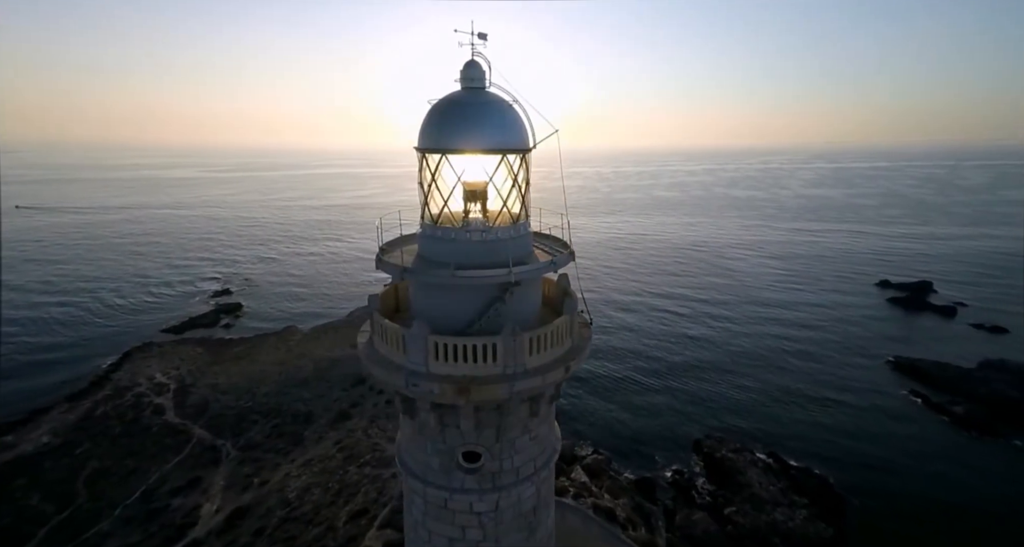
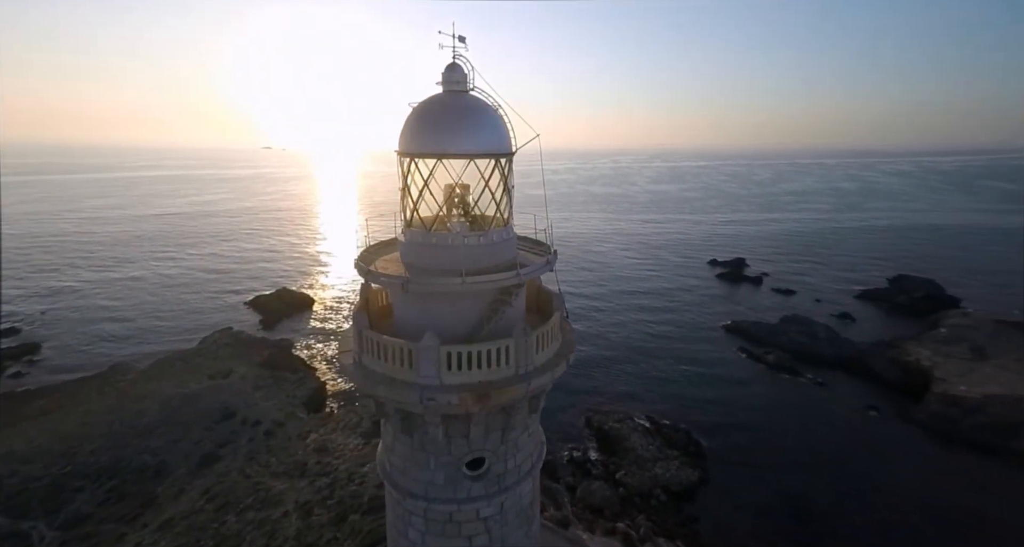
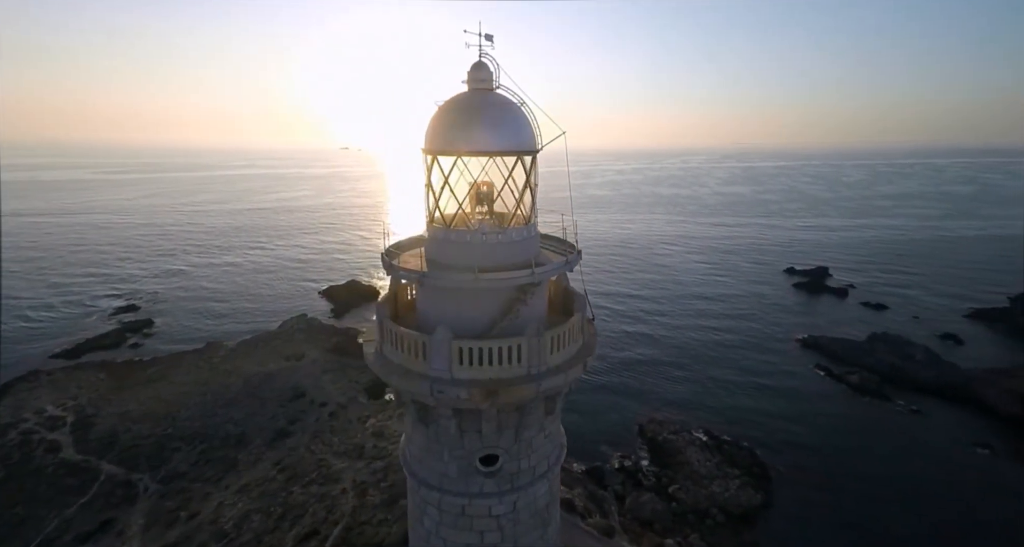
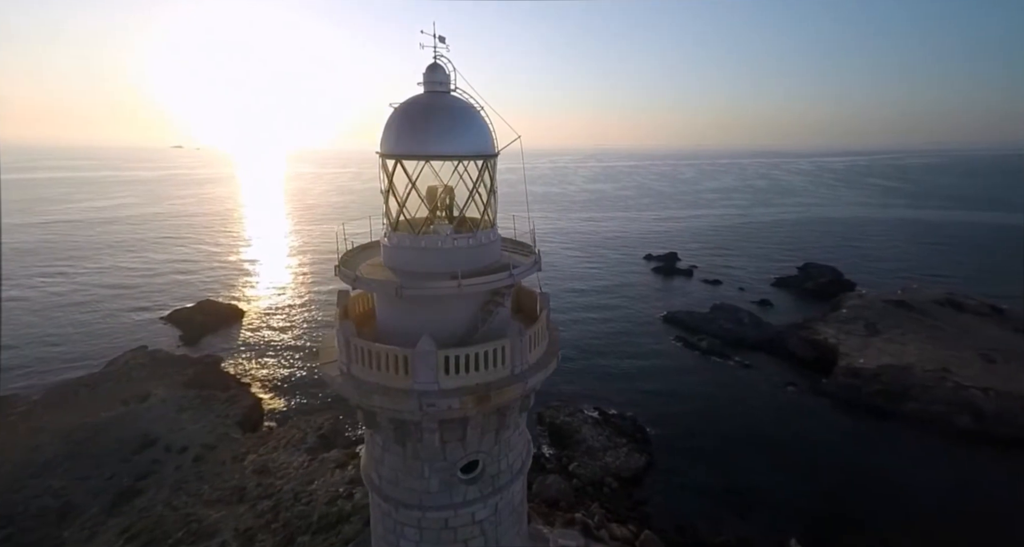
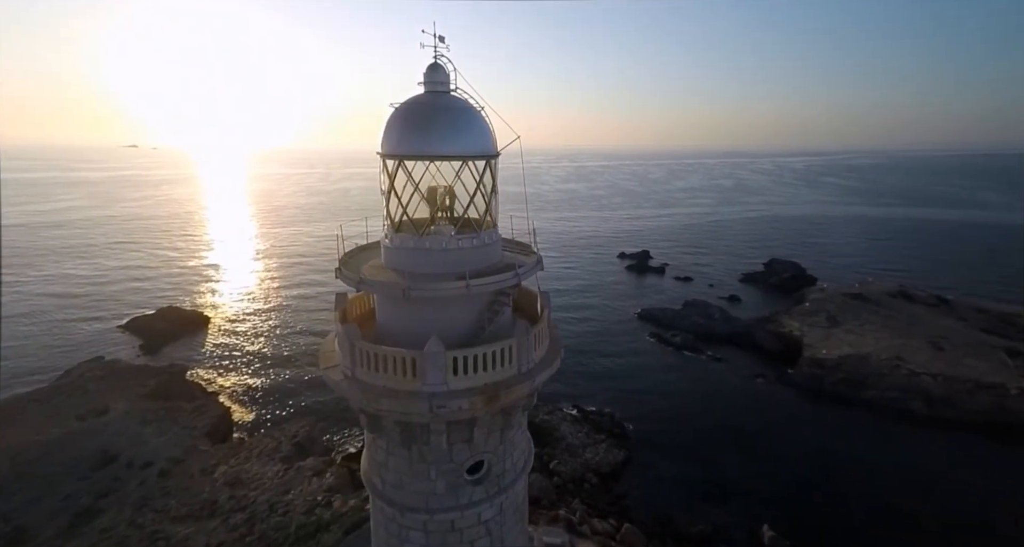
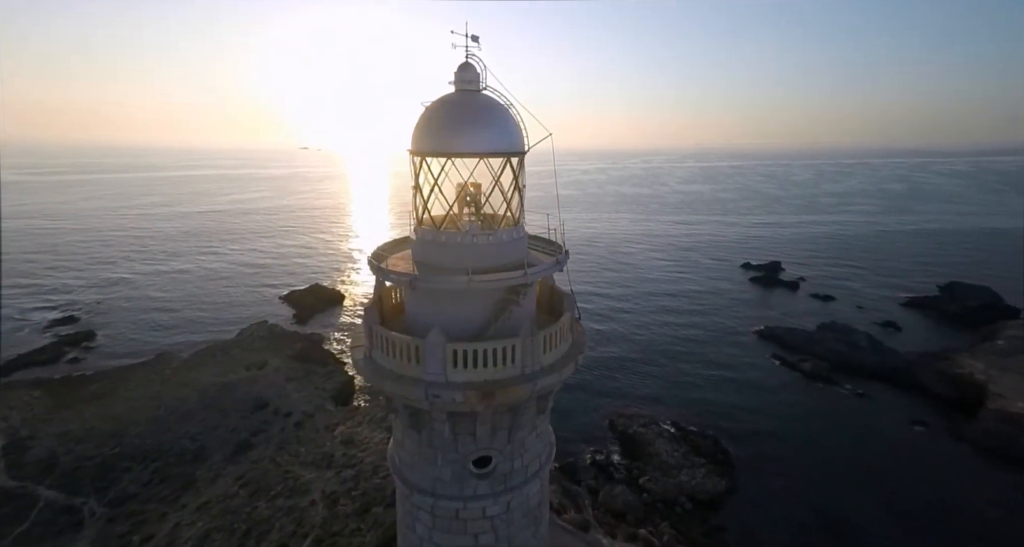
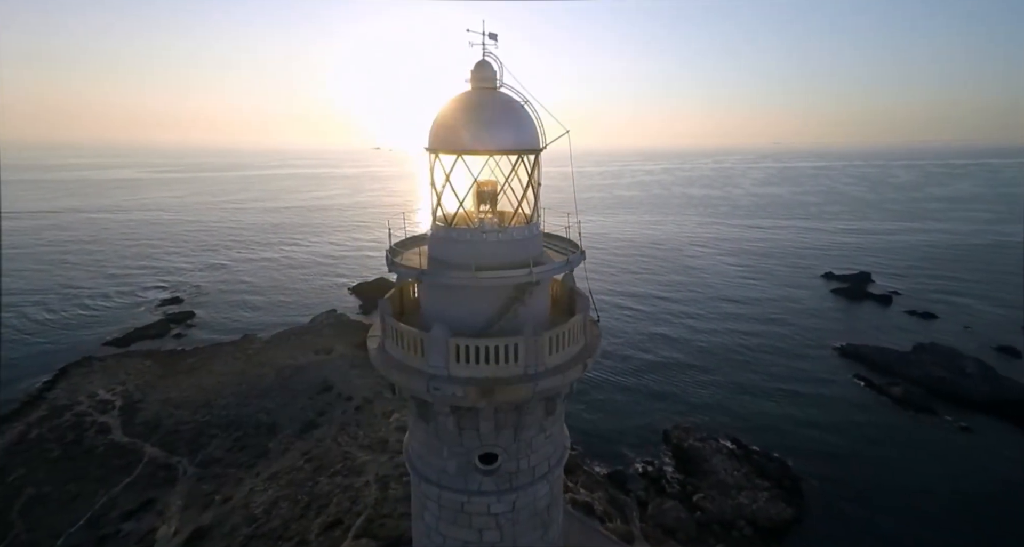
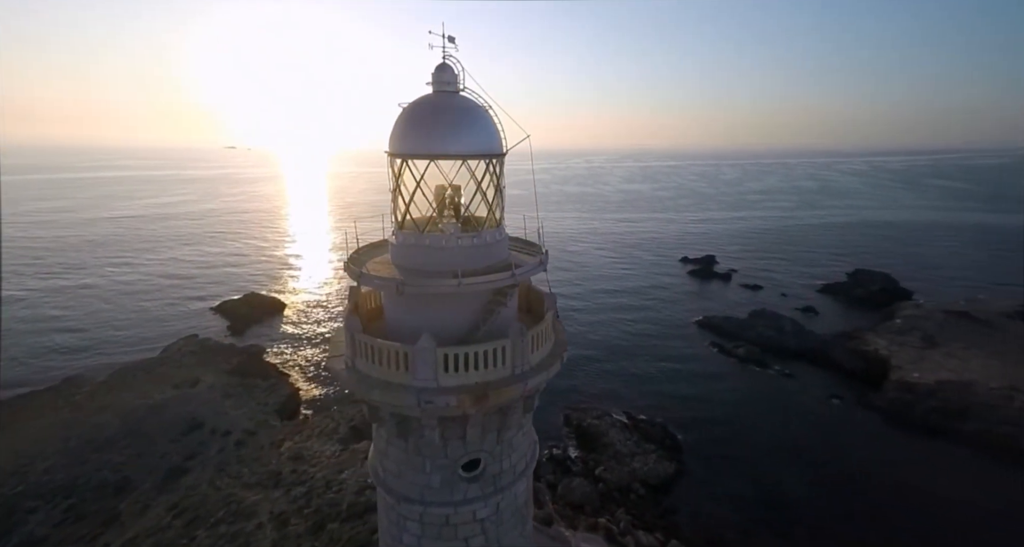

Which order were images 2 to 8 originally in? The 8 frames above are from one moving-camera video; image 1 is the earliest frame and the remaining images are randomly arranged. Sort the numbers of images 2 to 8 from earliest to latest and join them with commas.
7, 3, 6, 2, 8, 4, 5
